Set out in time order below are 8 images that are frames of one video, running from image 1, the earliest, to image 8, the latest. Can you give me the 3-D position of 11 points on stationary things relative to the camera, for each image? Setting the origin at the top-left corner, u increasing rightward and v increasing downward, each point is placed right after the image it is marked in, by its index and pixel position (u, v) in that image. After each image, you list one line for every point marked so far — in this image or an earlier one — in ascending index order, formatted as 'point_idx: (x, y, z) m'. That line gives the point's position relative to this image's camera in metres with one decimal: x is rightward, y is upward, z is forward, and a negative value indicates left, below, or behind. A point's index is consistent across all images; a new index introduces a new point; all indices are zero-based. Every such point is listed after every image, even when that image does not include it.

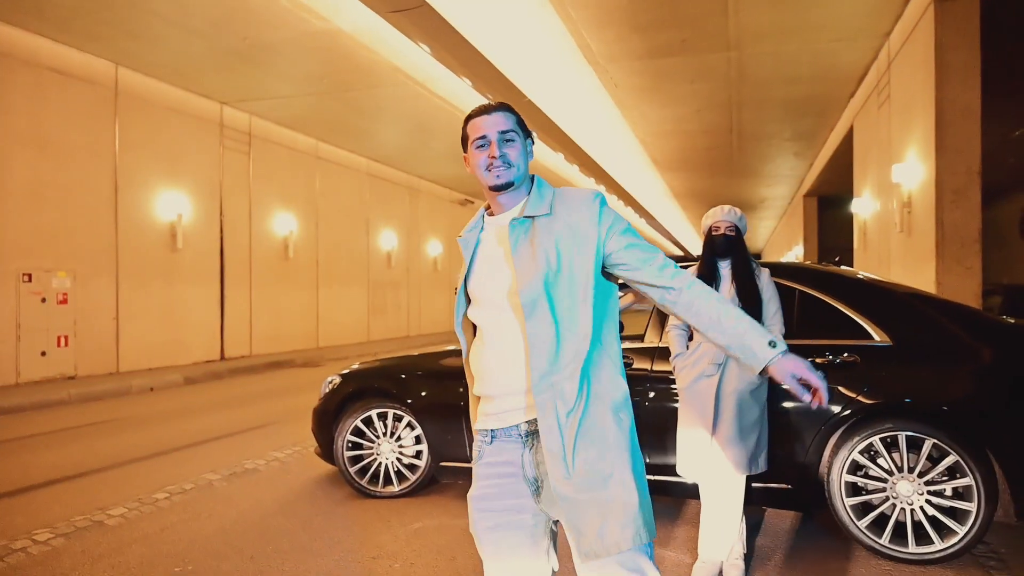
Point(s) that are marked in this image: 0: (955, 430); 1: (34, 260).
0: (+2.0, -0.6, +3.0) m
1: (-6.6, +0.4, +9.2) m
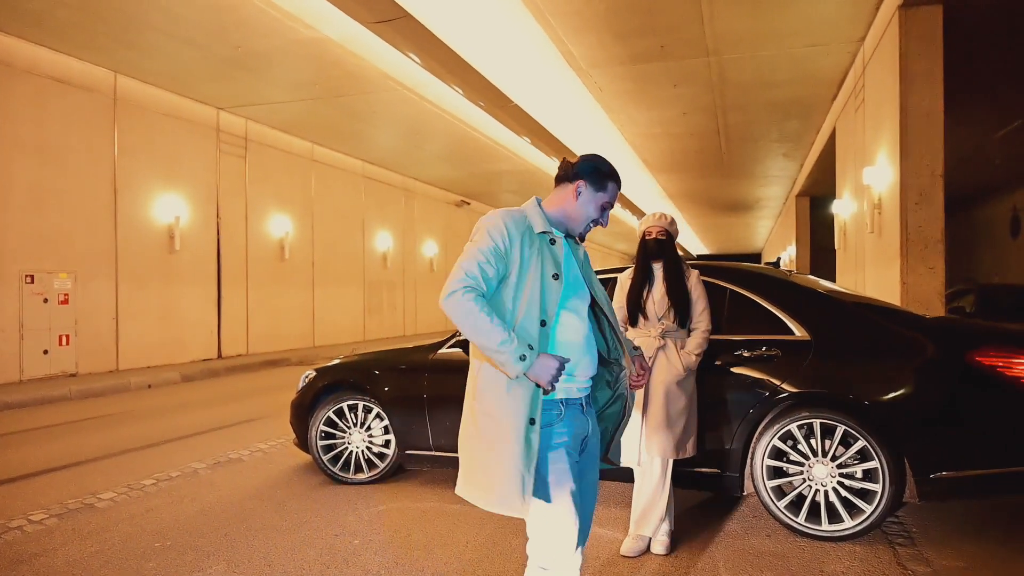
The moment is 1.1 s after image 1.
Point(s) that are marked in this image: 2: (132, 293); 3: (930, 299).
0: (+1.7, -0.6, +3.2) m
1: (-6.8, +0.4, +9.5) m
2: (-6.3, -0.1, +11.1) m
3: (+4.6, -0.1, +7.3) m
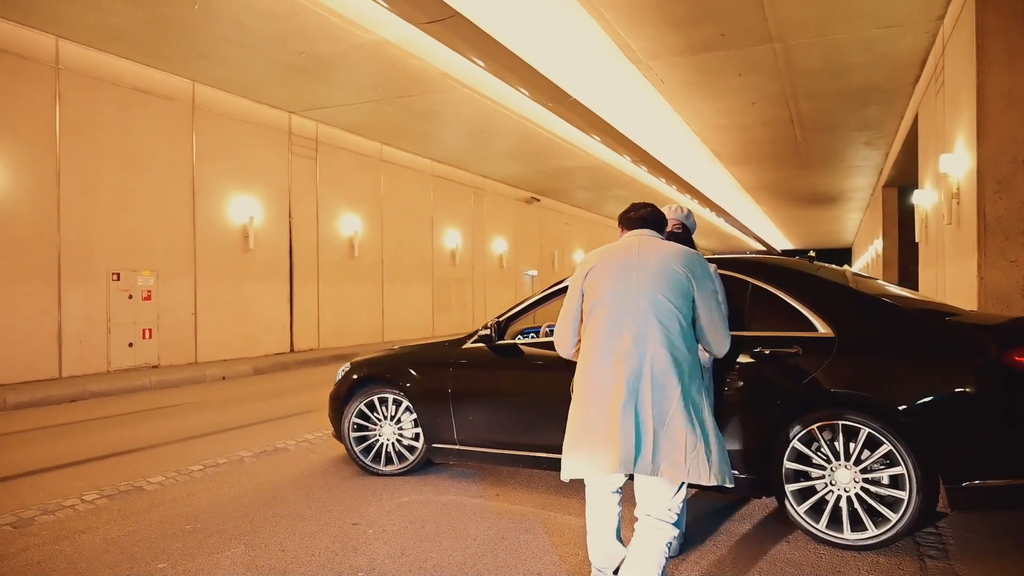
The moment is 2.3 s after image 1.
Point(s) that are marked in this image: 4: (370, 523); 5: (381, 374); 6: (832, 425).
0: (+1.8, -0.6, +3.0) m
1: (-6.0, +0.4, +10.3) m
2: (-5.3, 0.0, +11.7) m
3: (+5.0, -0.1, +6.7) m
4: (-0.8, -1.3, +3.6) m
5: (-0.9, -0.6, +4.6) m
6: (+1.5, -0.7, +3.2) m
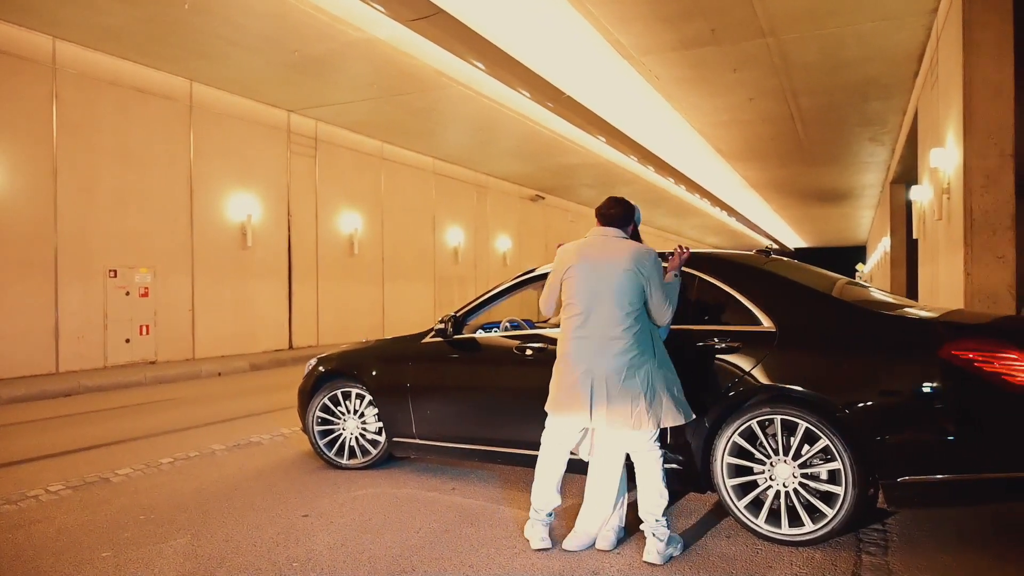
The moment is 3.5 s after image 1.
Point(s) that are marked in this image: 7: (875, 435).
0: (+1.5, -0.6, +3.0) m
1: (-6.1, +0.5, +10.4) m
2: (-5.4, 0.0, +11.9) m
3: (+4.8, 0.0, +6.6) m
4: (-1.1, -1.3, +3.7) m
5: (-1.2, -0.6, +4.7) m
6: (+1.2, -0.6, +3.1) m
7: (+1.6, -0.6, +2.9) m
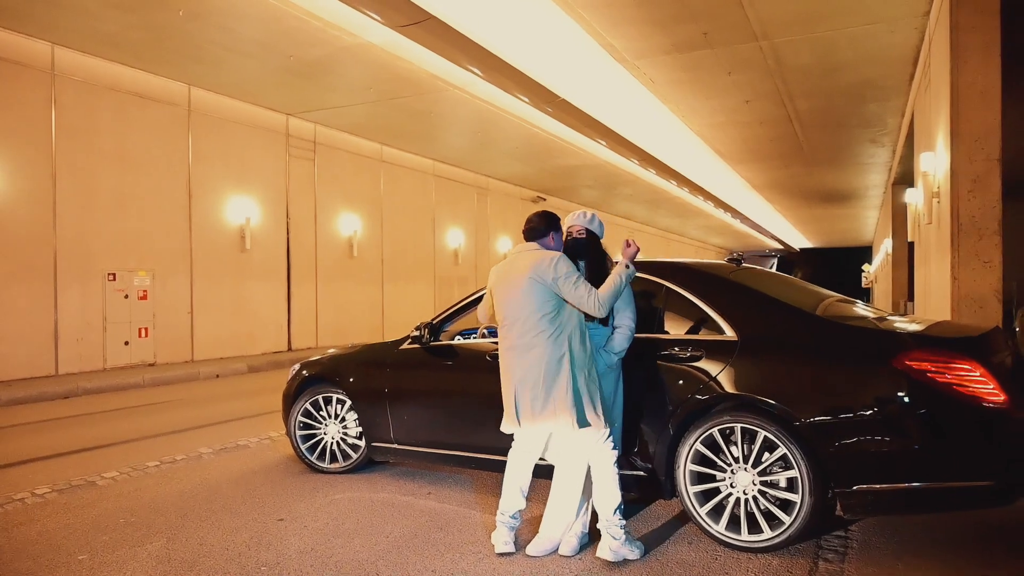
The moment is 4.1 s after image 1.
0: (+1.3, -0.6, +3.0) m
1: (-6.2, +0.4, +10.5) m
2: (-5.5, 0.0, +12.0) m
3: (+4.7, -0.1, +6.6) m
4: (-1.2, -1.3, +3.7) m
5: (-1.3, -0.6, +4.7) m
6: (+1.1, -0.7, +3.2) m
7: (+1.4, -0.7, +2.9) m
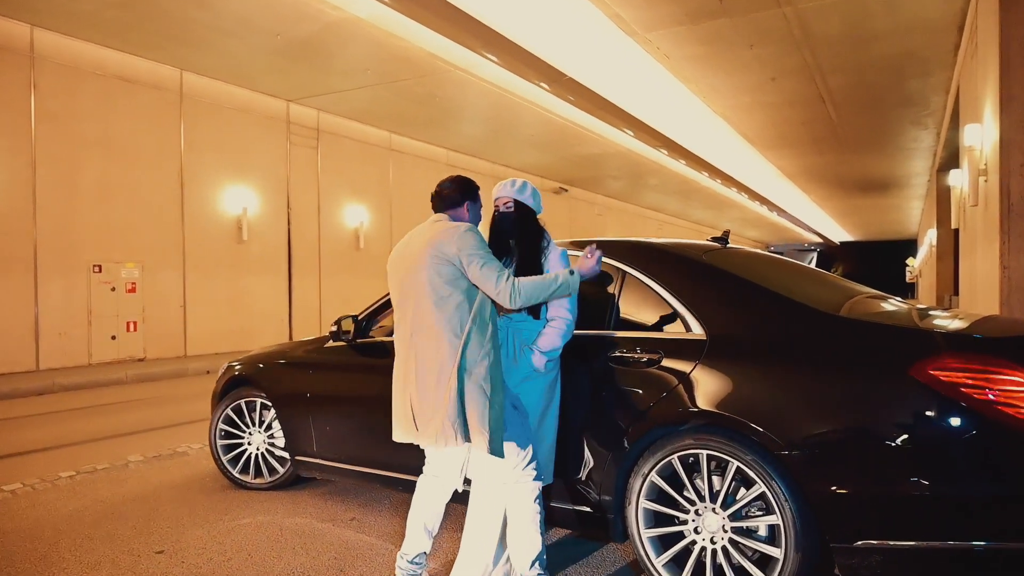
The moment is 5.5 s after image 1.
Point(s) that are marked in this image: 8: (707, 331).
0: (+0.9, -0.6, +2.3) m
1: (-6.2, +0.5, +10.1) m
2: (-5.4, +0.1, +11.5) m
3: (+4.5, 0.0, +5.7) m
4: (-1.6, -1.2, +3.1) m
5: (-1.6, -0.5, +4.1) m
6: (+0.7, -0.6, +2.4) m
7: (+1.0, -0.6, +2.2) m
8: (+0.8, -0.2, +2.6) m
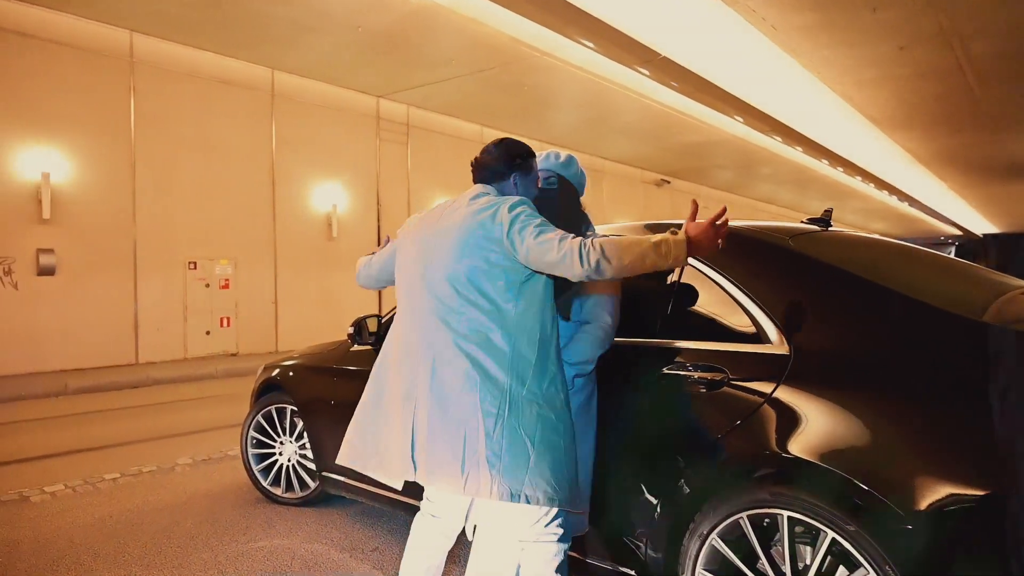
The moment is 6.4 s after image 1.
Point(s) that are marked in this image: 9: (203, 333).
0: (+0.9, -0.6, +1.6) m
1: (-4.9, +0.6, +10.4) m
2: (-3.9, +0.2, +11.7) m
3: (+5.0, 0.0, +4.4) m
4: (-1.4, -1.2, +2.8) m
5: (-1.3, -0.5, +3.8) m
6: (+0.7, -0.6, +1.8) m
7: (+1.0, -0.6, +1.5) m
8: (+0.8, -0.2, +1.9) m
9: (-4.8, -0.7, +10.4) m
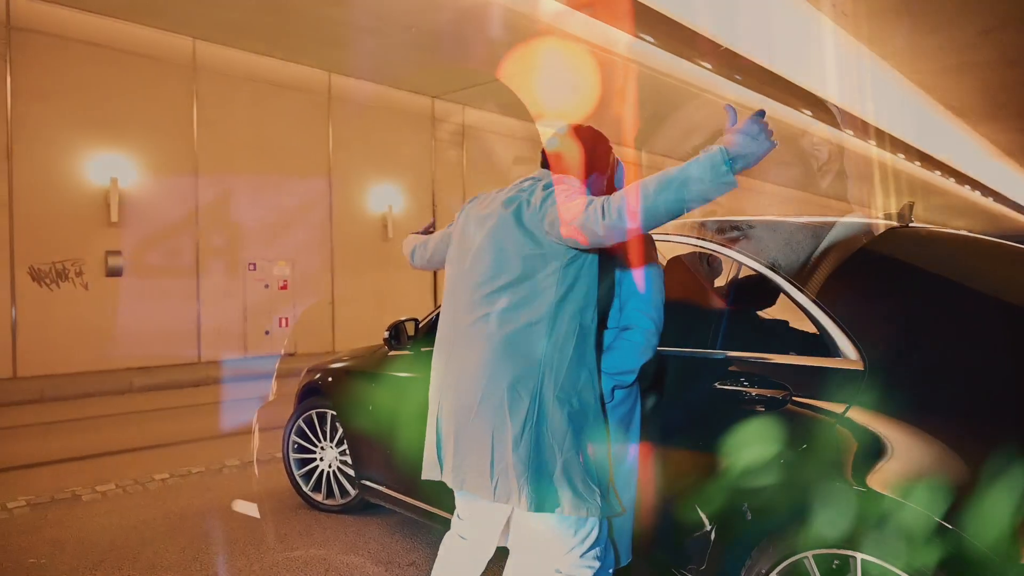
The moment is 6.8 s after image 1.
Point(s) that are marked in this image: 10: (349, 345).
0: (+1.0, -0.6, +1.3) m
1: (-4.0, +0.6, +10.7) m
2: (-2.9, +0.1, +11.8) m
3: (+5.3, 0.0, +3.7) m
4: (-1.2, -1.2, +2.7) m
5: (-1.1, -0.5, +3.7) m
6: (+0.8, -0.6, +1.5) m
7: (+1.0, -0.6, +1.2) m
8: (+0.9, -0.2, +1.6) m
9: (-3.9, -0.7, +10.6) m
10: (-2.9, -1.0, +11.8) m
